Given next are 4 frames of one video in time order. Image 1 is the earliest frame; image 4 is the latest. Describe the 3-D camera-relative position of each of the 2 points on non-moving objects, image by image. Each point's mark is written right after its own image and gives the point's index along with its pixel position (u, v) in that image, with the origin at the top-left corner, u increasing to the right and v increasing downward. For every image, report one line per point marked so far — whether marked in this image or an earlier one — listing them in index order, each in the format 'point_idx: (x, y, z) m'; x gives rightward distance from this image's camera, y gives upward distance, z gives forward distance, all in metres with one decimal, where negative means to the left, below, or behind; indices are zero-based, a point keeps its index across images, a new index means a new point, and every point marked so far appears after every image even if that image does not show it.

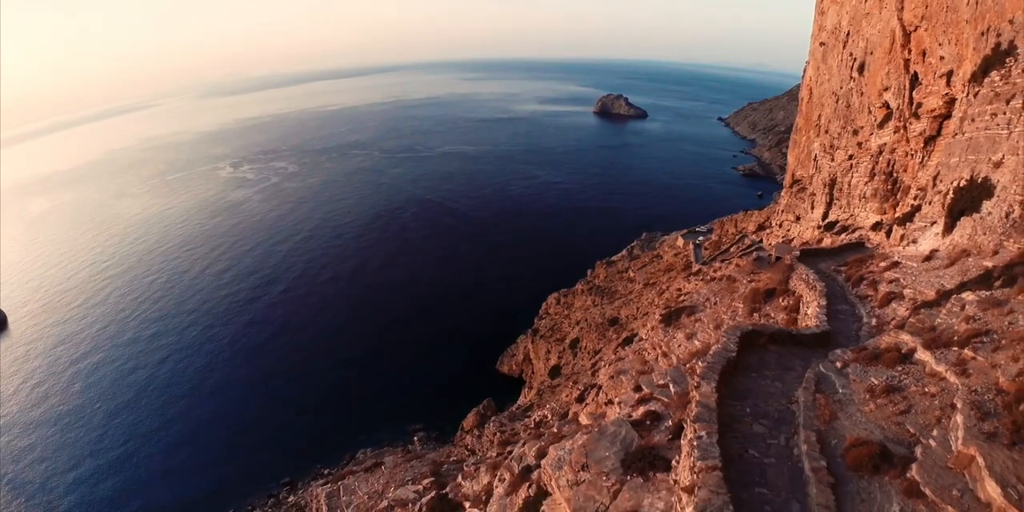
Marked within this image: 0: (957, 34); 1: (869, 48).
0: (+13.2, +6.7, +14.9) m
1: (+13.8, +8.0, +19.1) m
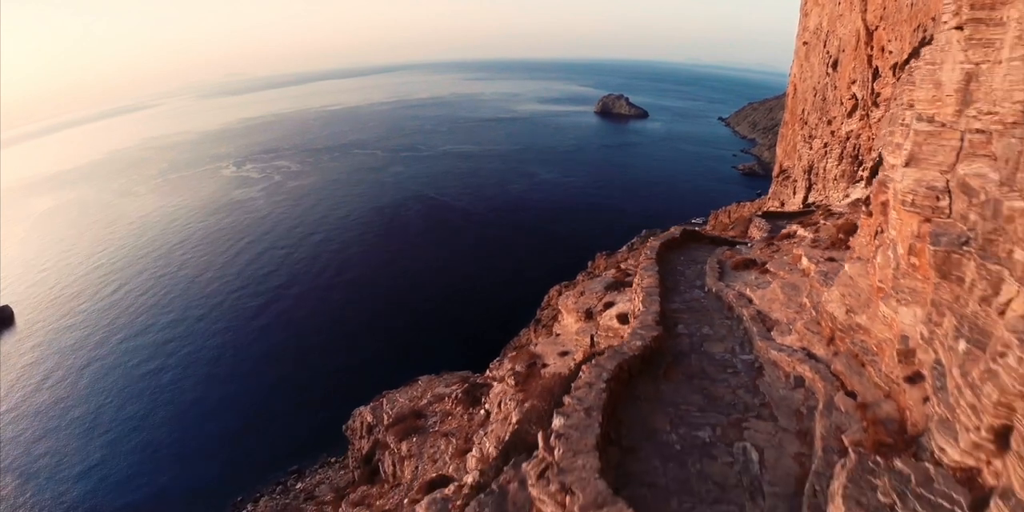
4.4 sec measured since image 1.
0: (+13.5, +7.7, +17.0) m
1: (+14.2, +9.0, +21.3) m
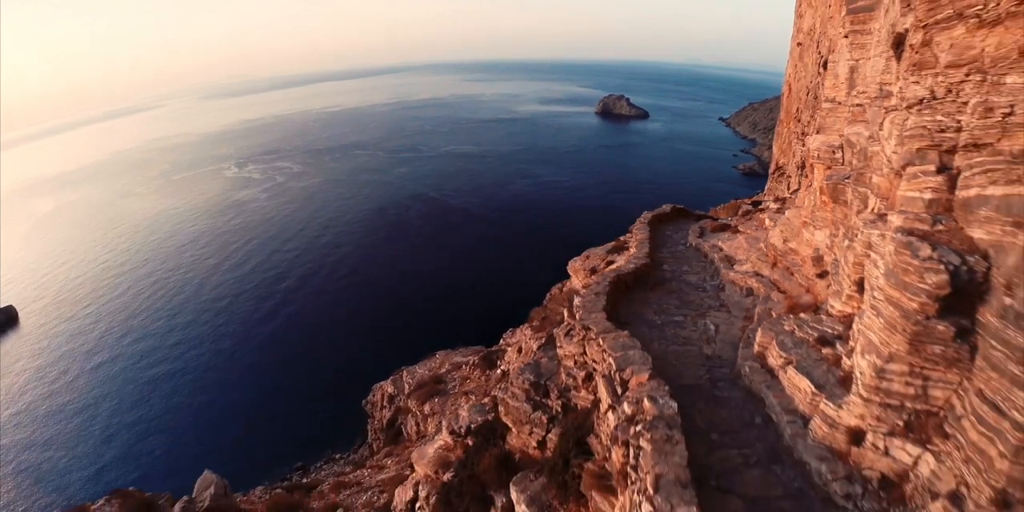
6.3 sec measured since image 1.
0: (+13.8, +8.2, +18.1) m
1: (+14.4, +9.5, +22.4) m
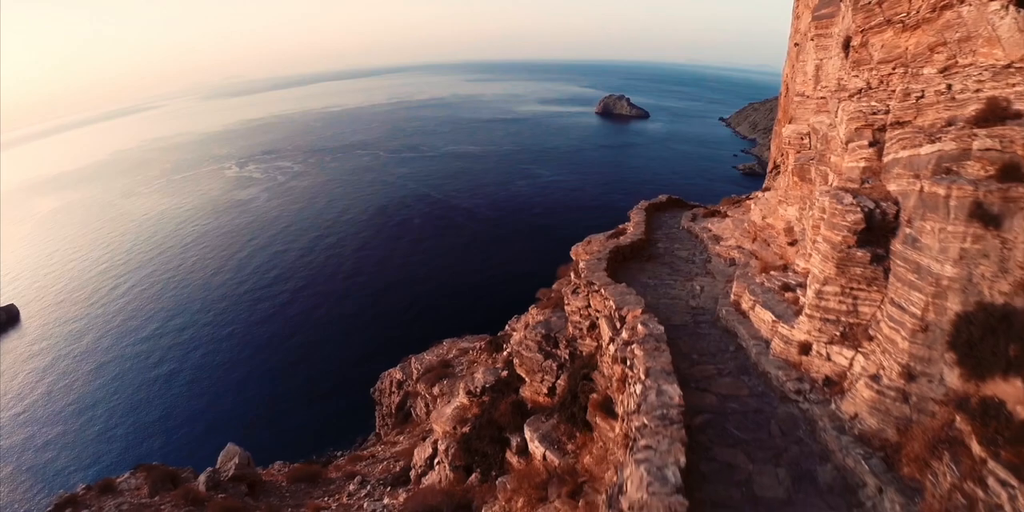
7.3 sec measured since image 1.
0: (+13.9, +8.4, +18.7) m
1: (+14.5, +9.7, +23.0) m
